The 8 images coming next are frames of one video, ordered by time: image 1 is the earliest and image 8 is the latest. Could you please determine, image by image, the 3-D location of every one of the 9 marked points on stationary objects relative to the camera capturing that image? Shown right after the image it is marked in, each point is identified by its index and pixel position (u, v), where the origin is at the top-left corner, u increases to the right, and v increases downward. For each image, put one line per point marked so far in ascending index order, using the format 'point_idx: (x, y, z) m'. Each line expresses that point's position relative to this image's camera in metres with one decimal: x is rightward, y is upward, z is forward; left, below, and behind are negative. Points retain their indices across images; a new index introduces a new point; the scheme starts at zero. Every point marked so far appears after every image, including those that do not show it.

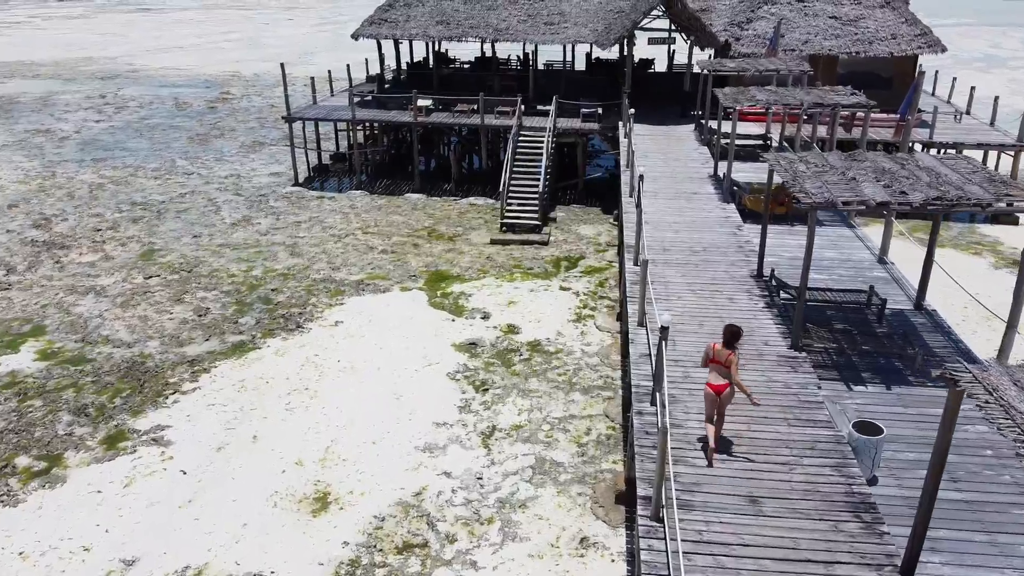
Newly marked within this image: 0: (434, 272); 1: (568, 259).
0: (-1.6, +0.3, +16.5) m
1: (+1.1, +0.6, +17.2) m
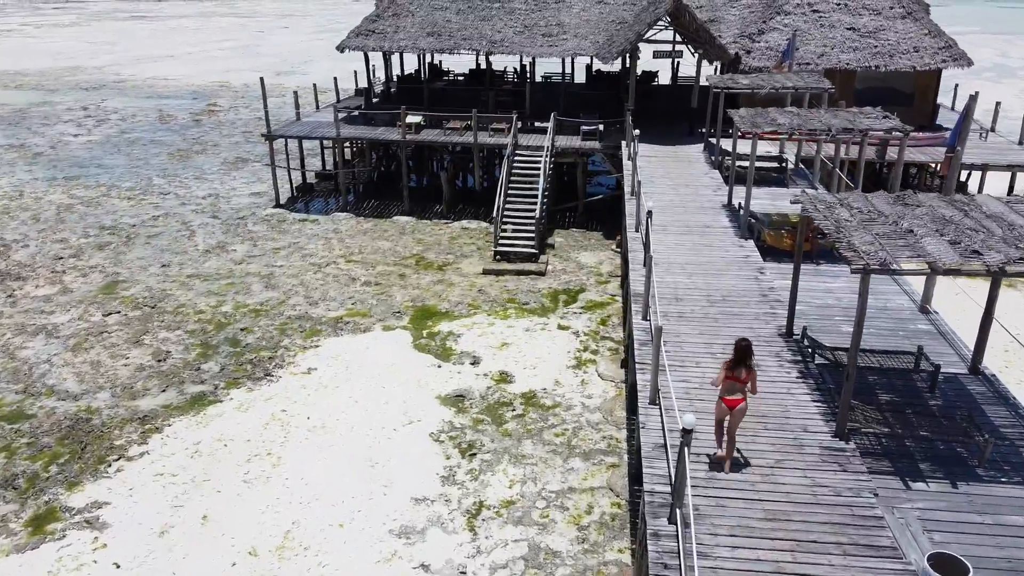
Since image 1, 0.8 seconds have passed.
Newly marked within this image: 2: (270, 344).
0: (-1.7, -0.3, +15.1) m
1: (+1.0, -0.1, +15.8) m
2: (-3.9, -0.9, +13.5) m
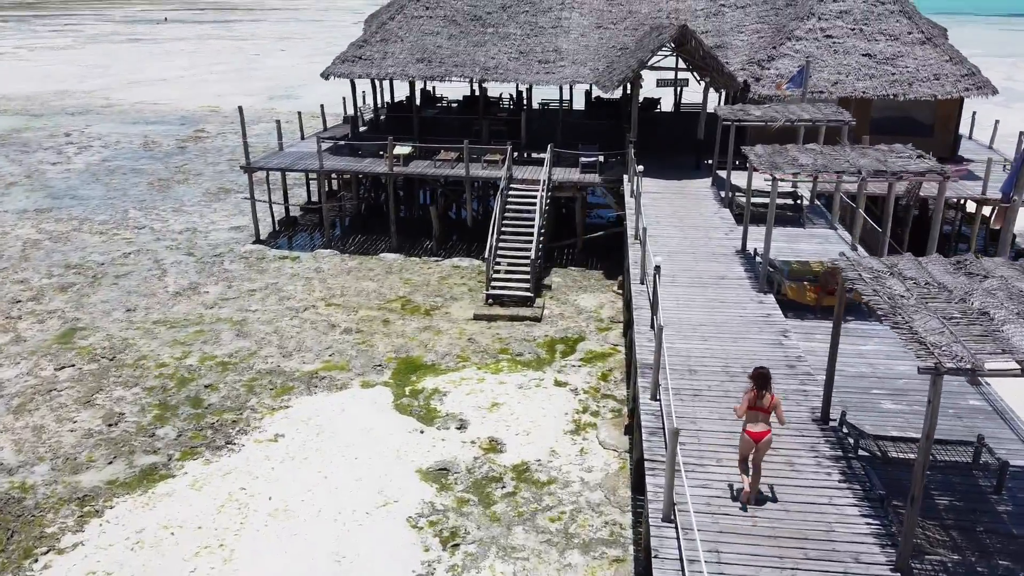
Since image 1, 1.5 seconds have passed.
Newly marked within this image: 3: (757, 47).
0: (-1.8, -1.2, +13.8) m
1: (+0.9, -0.9, +14.5) m
2: (-4.0, -1.7, +12.2) m
3: (+5.5, +5.4, +18.7) m
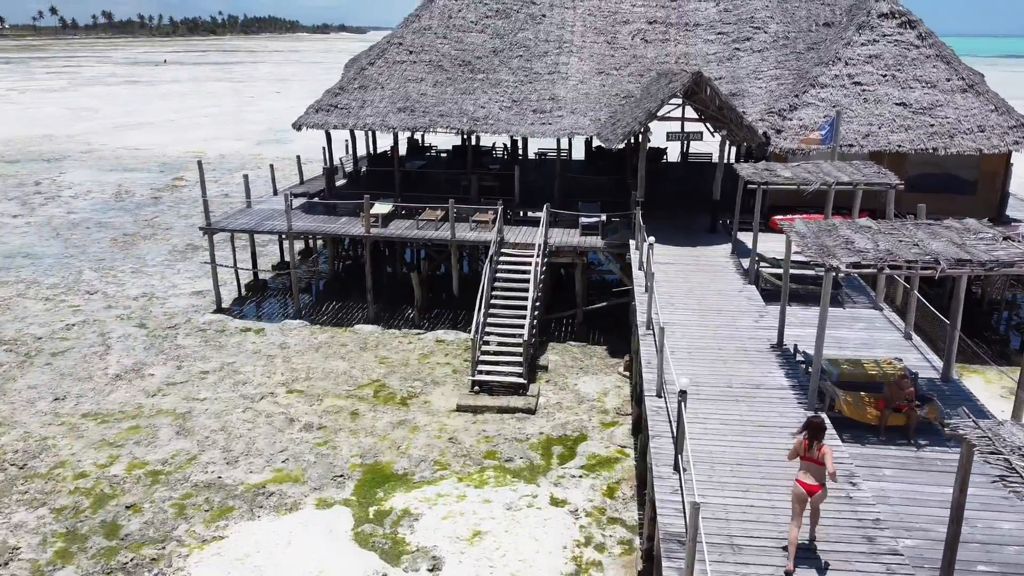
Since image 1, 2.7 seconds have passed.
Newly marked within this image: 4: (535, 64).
0: (-2.0, -2.5, +11.6) m
1: (+0.7, -2.2, +12.3) m
2: (-4.2, -2.9, +10.0) m
3: (+5.3, +3.9, +16.8) m
4: (+0.5, +4.8, +18.1) m
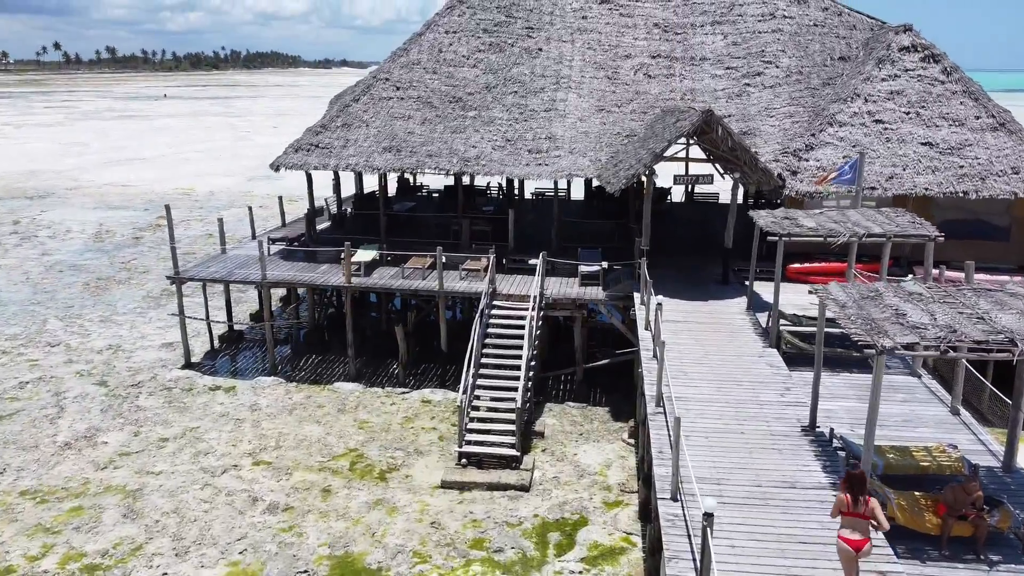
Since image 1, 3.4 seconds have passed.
0: (-2.1, -3.3, +10.1) m
1: (+0.6, -3.0, +10.8) m
2: (-4.3, -3.6, +8.5) m
3: (+5.2, +2.9, +15.5) m
4: (+0.4, +3.8, +16.9) m
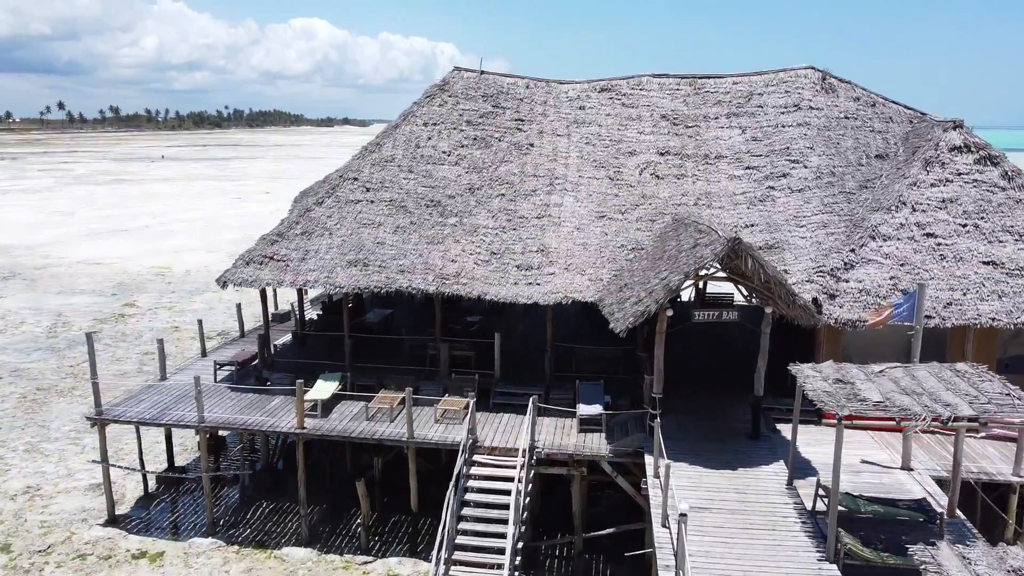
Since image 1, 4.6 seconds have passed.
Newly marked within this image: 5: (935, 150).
0: (-2.3, -5.1, +7.4) m
1: (+0.4, -5.0, +8.1) m
2: (-4.5, -5.4, +5.7) m
3: (+4.9, +0.6, +13.2) m
4: (+0.1, +1.5, +14.6) m
5: (+6.9, +2.3, +13.7) m
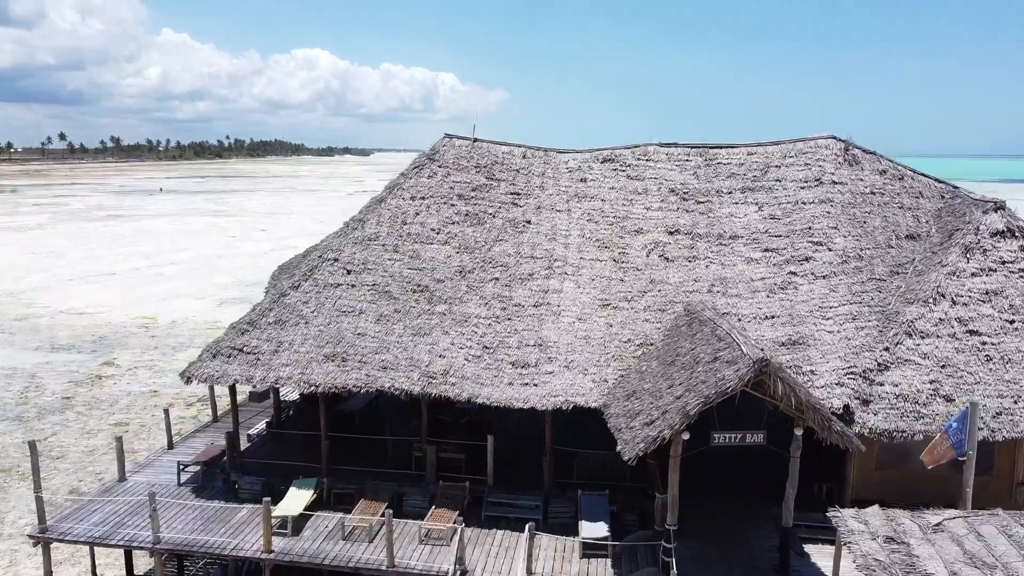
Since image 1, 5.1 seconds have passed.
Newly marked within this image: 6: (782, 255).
0: (-2.4, -6.4, +5.8) m
1: (+0.3, -6.2, +6.5) m
2: (-4.6, -6.6, +4.1) m
3: (+4.9, -0.8, +11.8) m
4: (+0.1, 0.0, +13.3) m
5: (+6.8, +0.8, +12.4) m
6: (+4.3, +0.5, +13.2) m
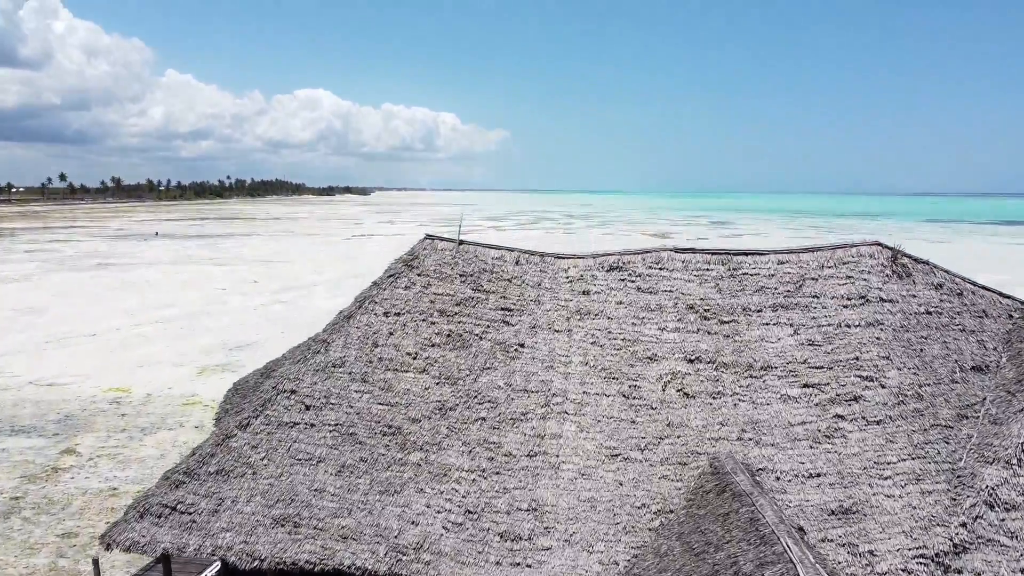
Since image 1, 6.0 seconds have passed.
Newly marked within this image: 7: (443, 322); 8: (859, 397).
0: (-2.5, -7.9, +3.3) m
1: (+0.2, -7.8, +4.0) m
2: (-4.7, -8.1, +1.6) m
3: (+4.7, -2.6, +9.6) m
4: (-0.1, -1.9, +11.1) m
5: (+6.7, -1.0, +10.2) m
6: (+4.1, -1.4, +11.0) m
7: (-1.0, -0.5, +12.4) m
8: (+4.5, -1.4, +10.9) m
